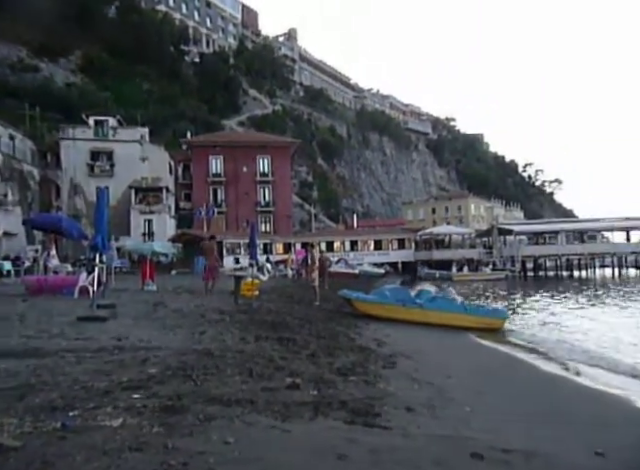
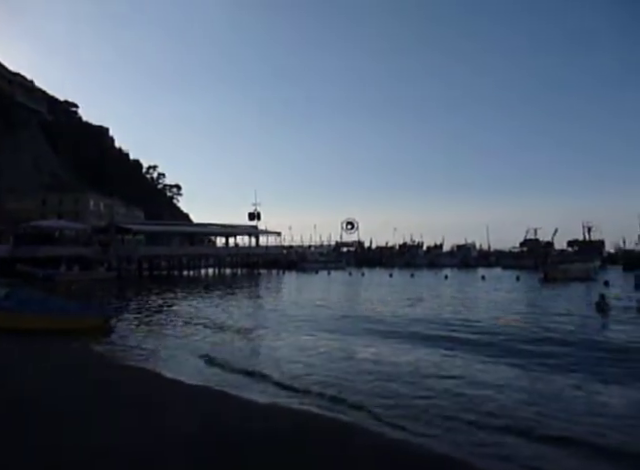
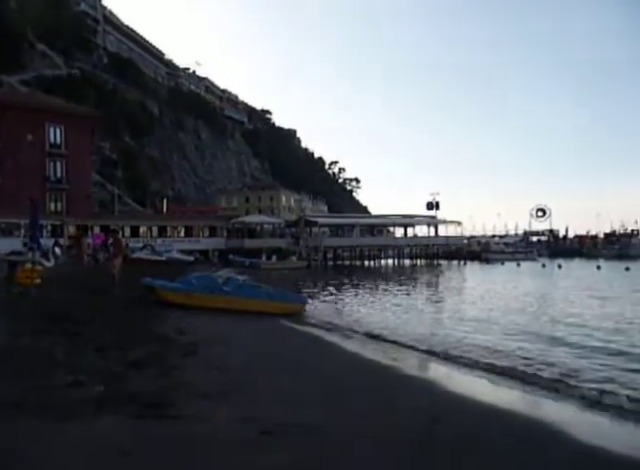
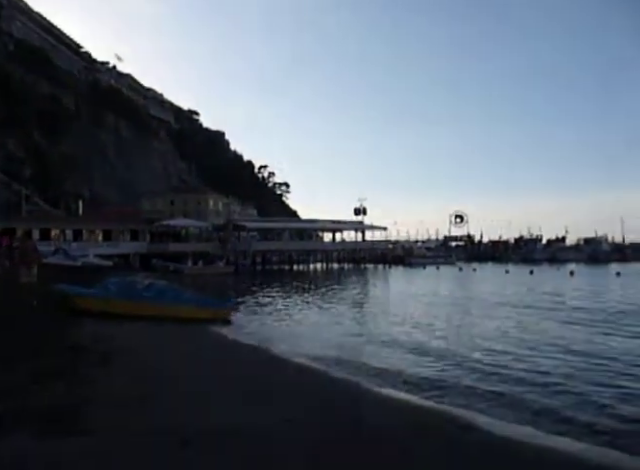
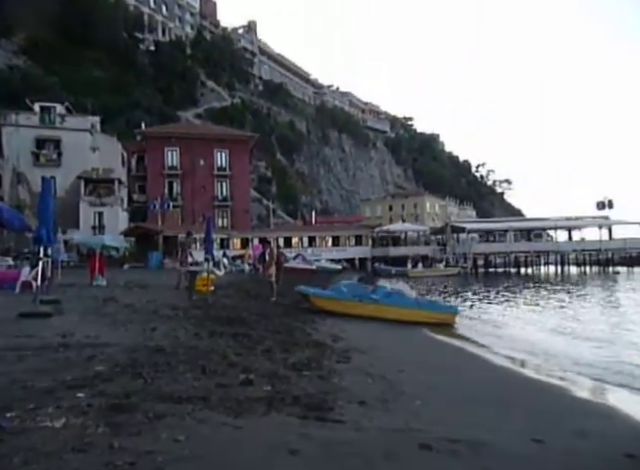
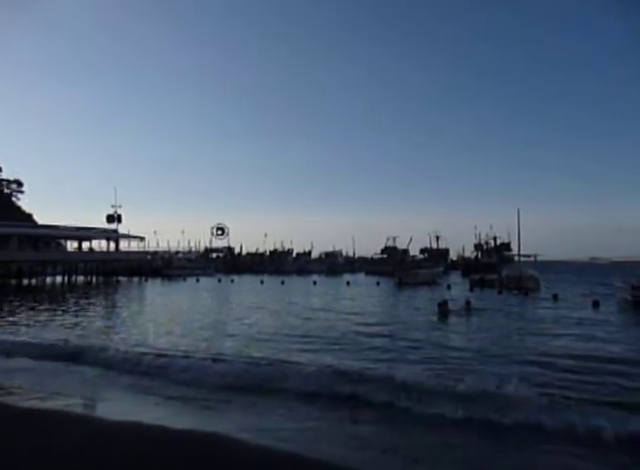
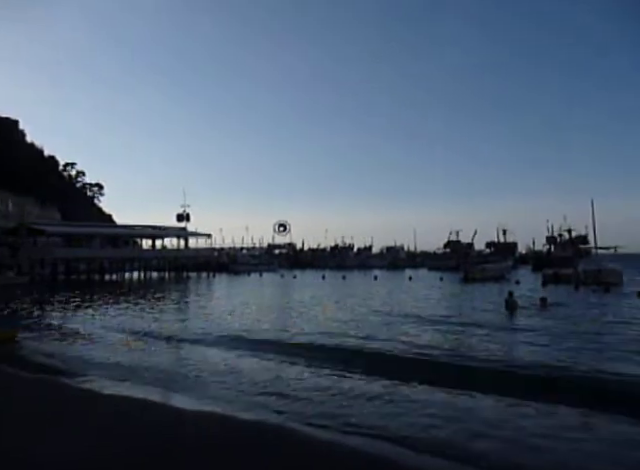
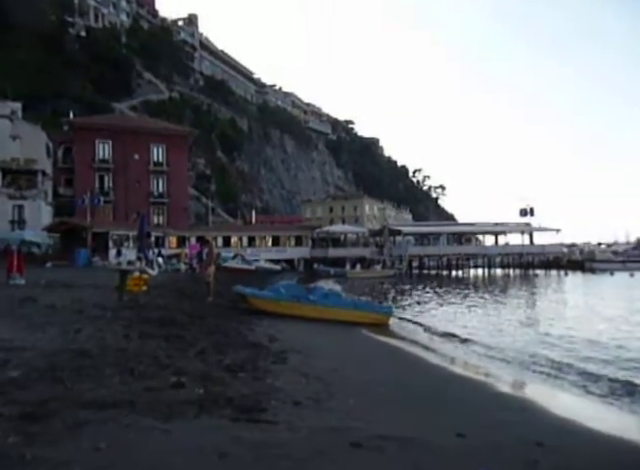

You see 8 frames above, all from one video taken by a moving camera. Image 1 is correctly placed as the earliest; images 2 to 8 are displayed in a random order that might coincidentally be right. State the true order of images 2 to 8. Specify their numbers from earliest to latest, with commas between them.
5, 8, 3, 4, 2, 7, 6
